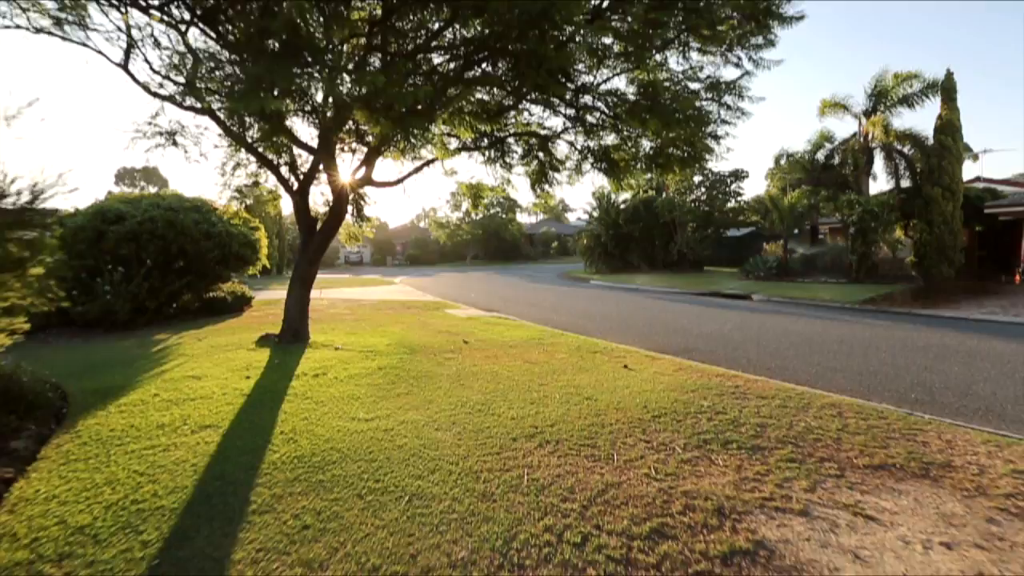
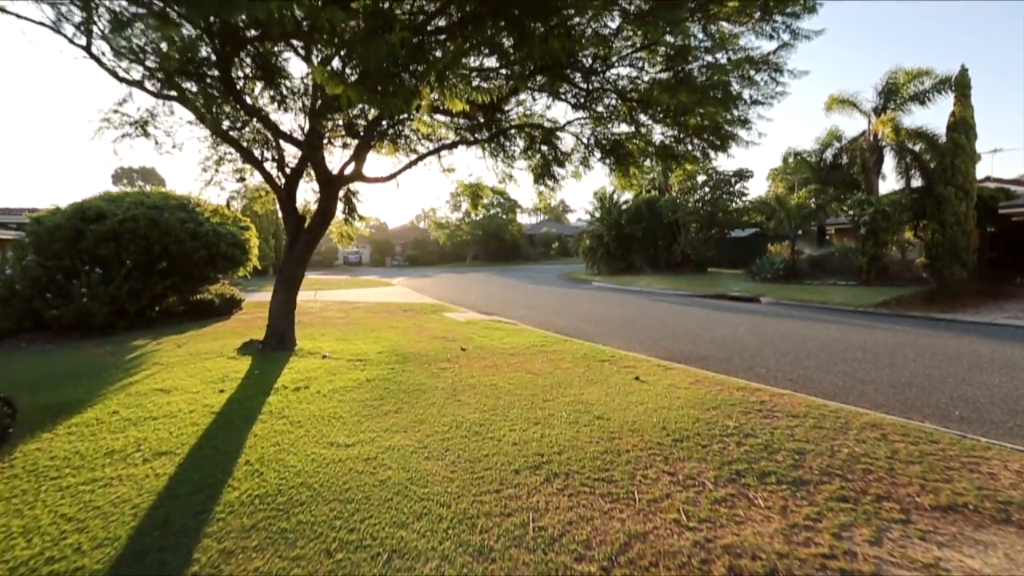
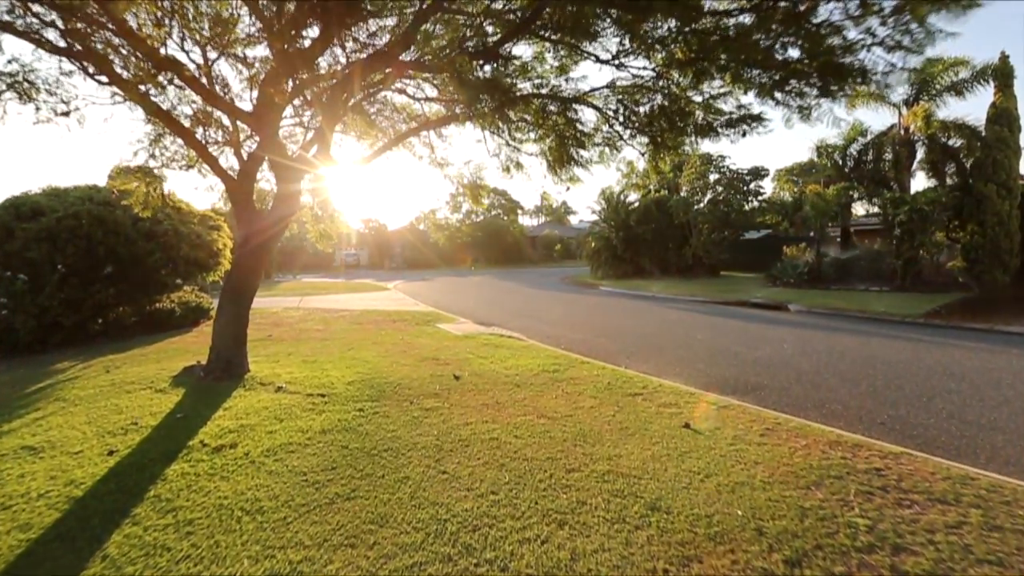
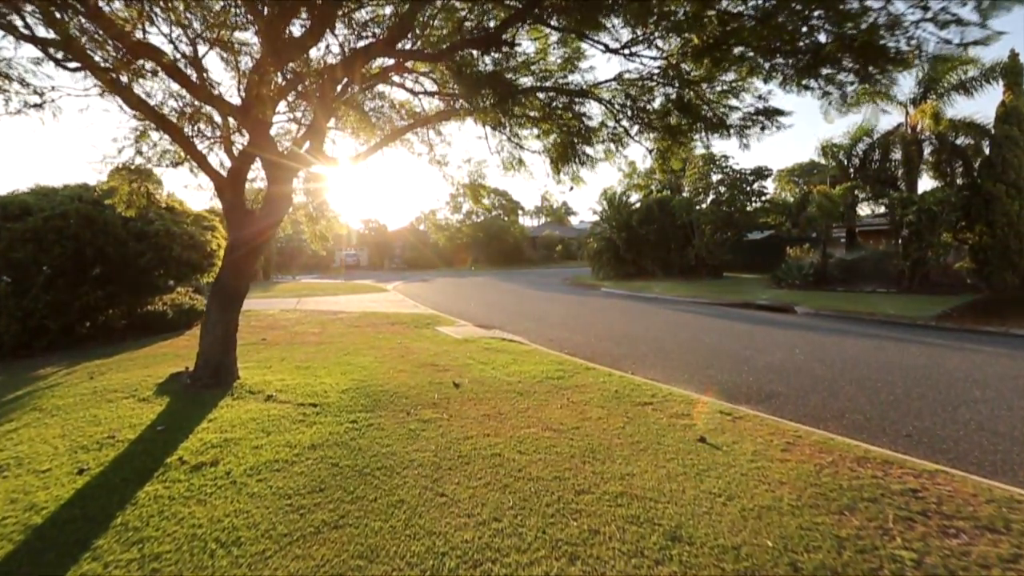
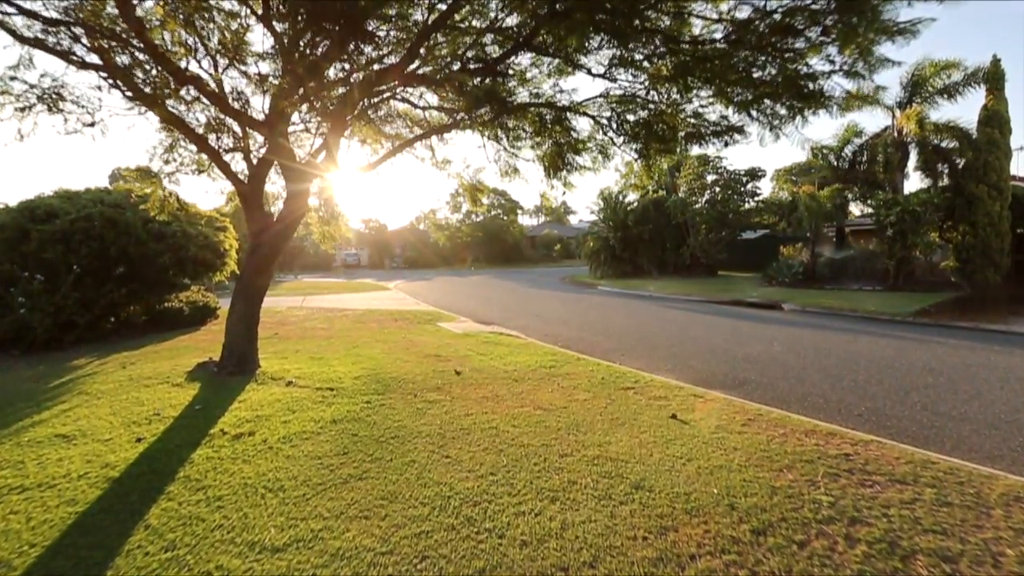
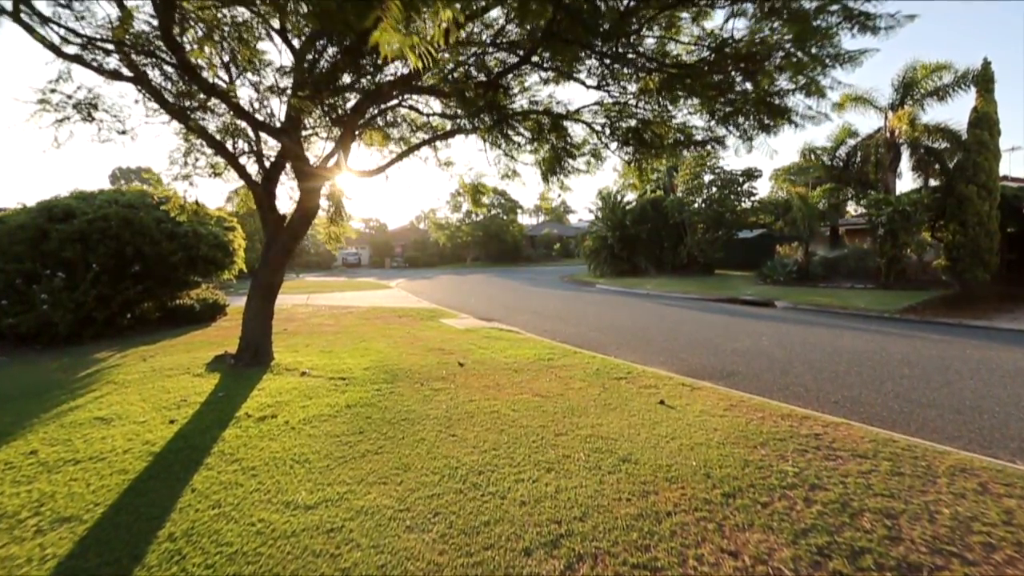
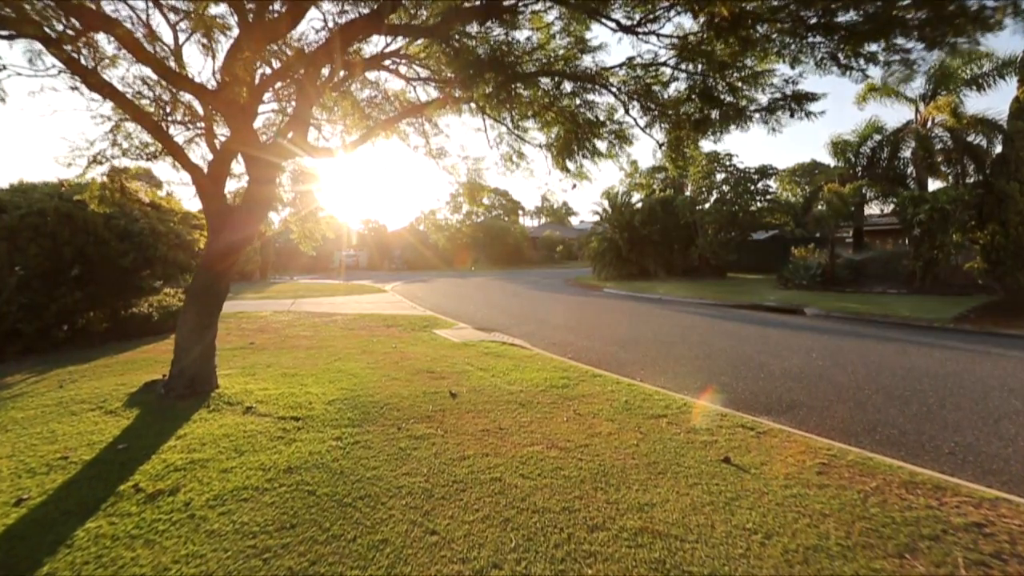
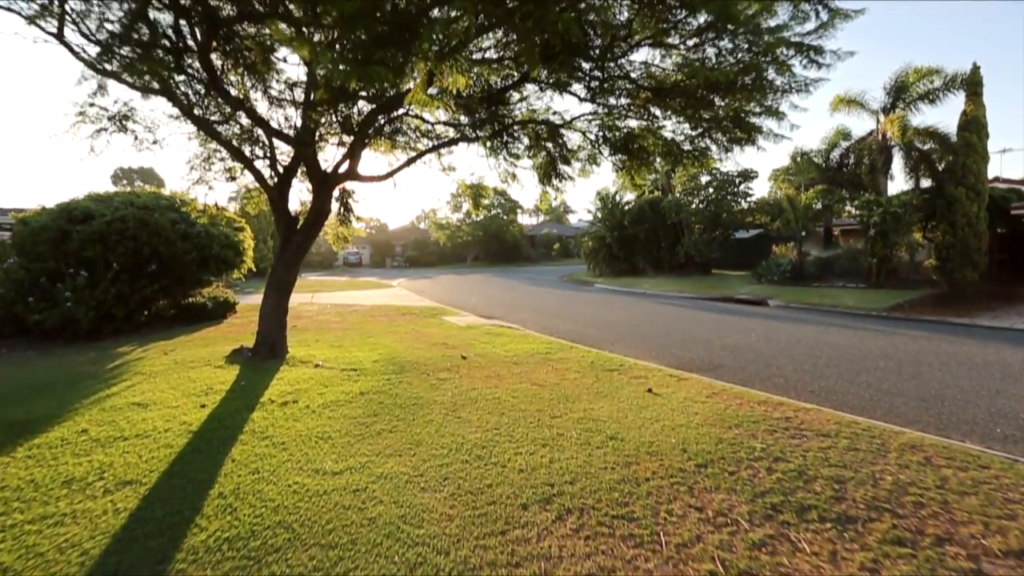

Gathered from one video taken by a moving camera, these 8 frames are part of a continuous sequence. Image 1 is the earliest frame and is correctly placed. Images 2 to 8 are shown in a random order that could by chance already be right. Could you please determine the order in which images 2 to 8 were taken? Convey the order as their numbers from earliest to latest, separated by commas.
2, 8, 6, 5, 3, 4, 7
